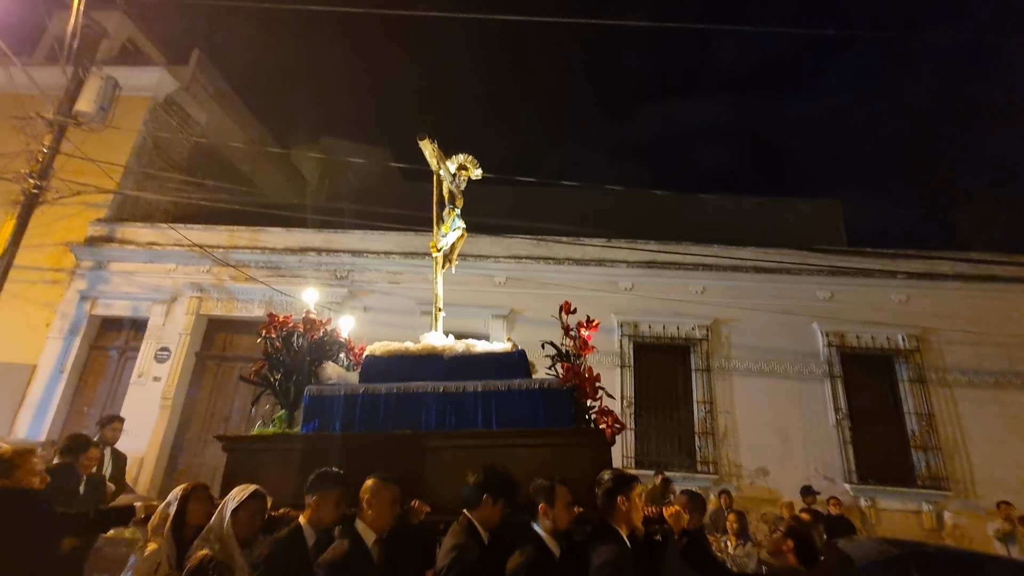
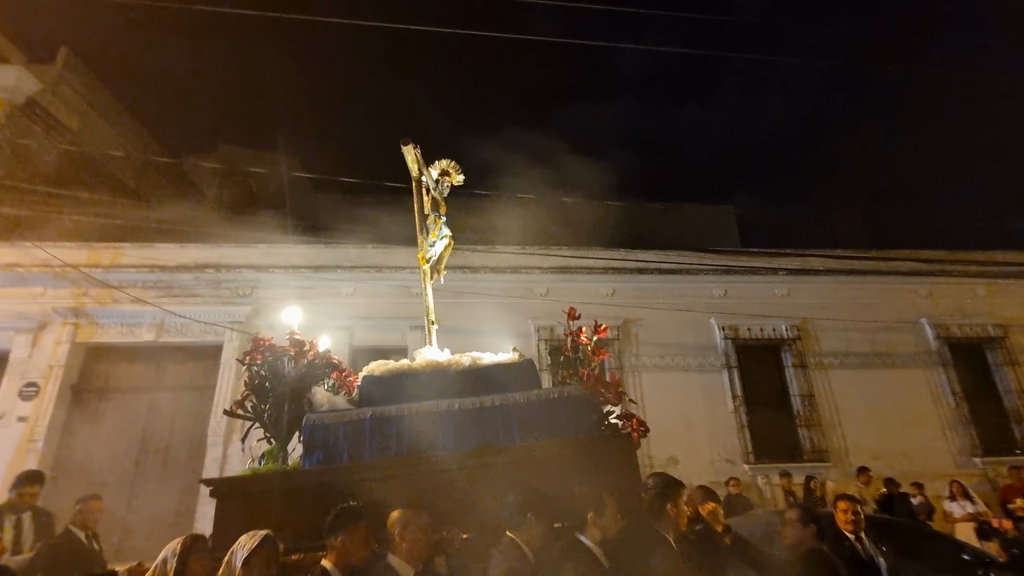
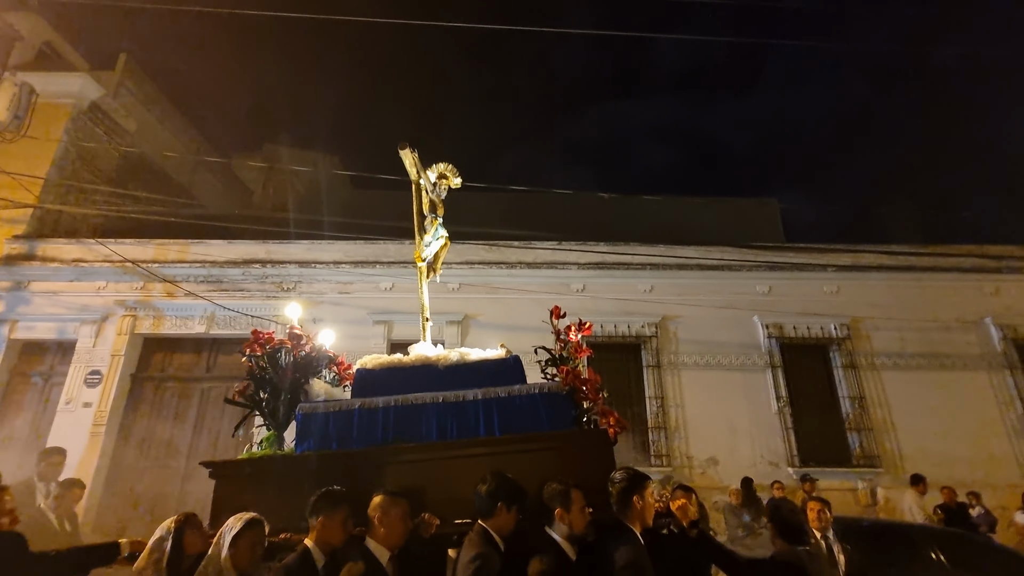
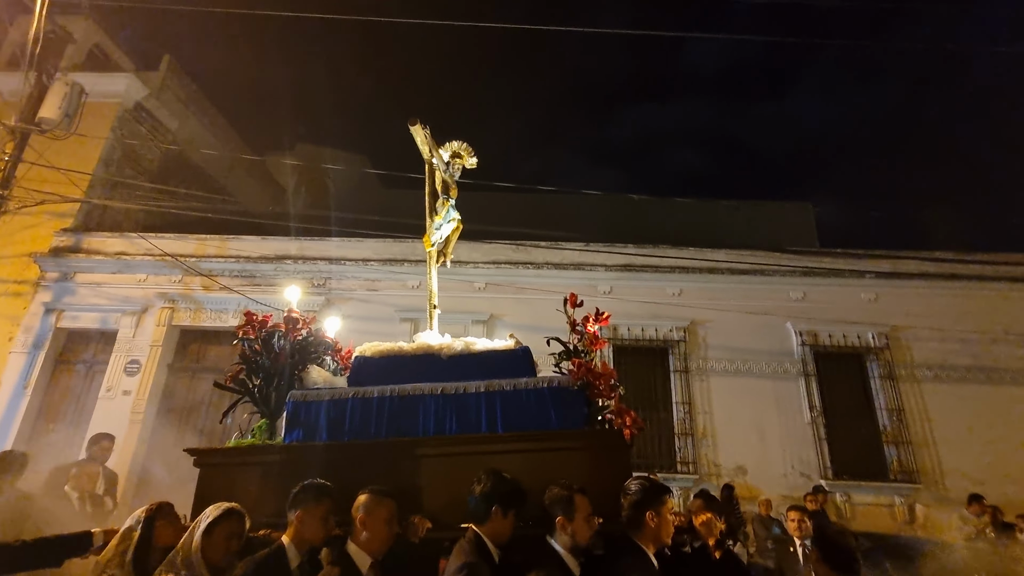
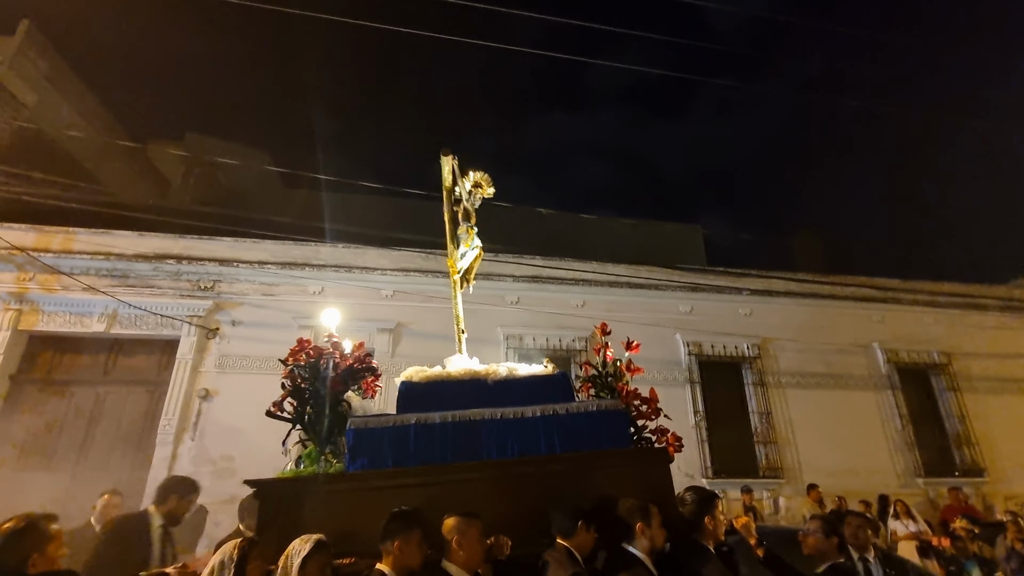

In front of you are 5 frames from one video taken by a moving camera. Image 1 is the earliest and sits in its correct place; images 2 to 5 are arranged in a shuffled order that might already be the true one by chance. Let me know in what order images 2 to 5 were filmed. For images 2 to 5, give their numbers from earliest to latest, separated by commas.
4, 3, 2, 5
